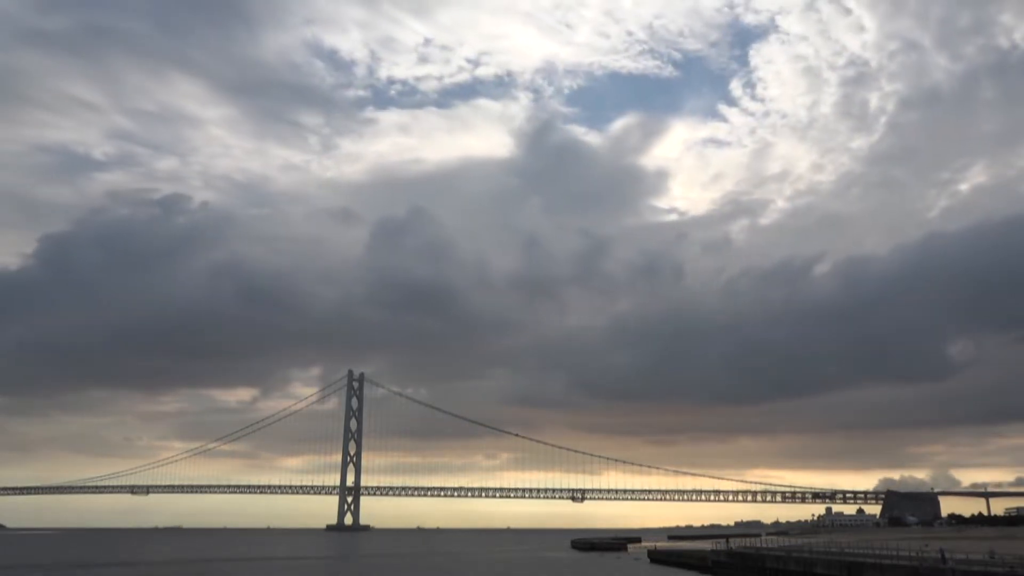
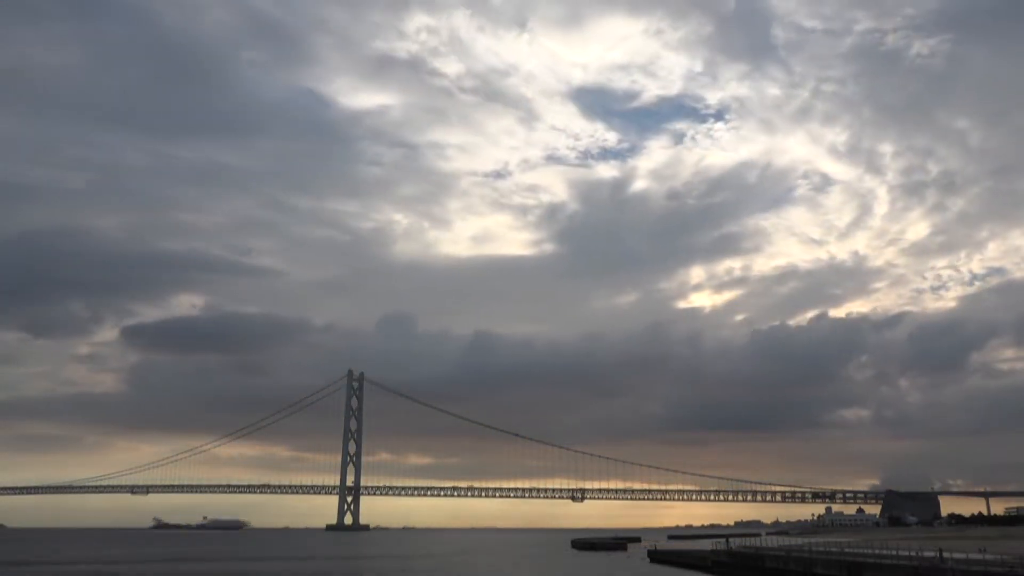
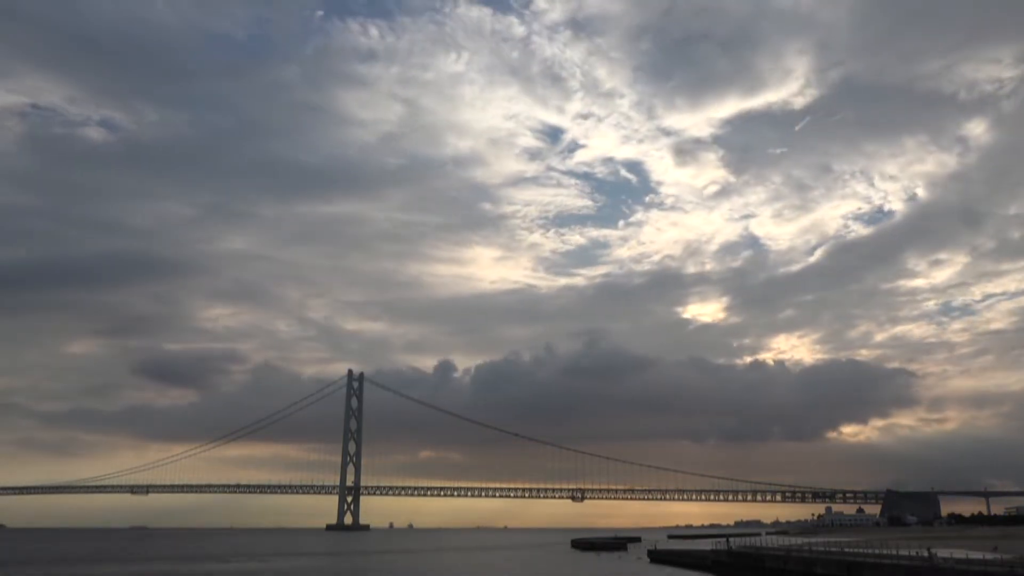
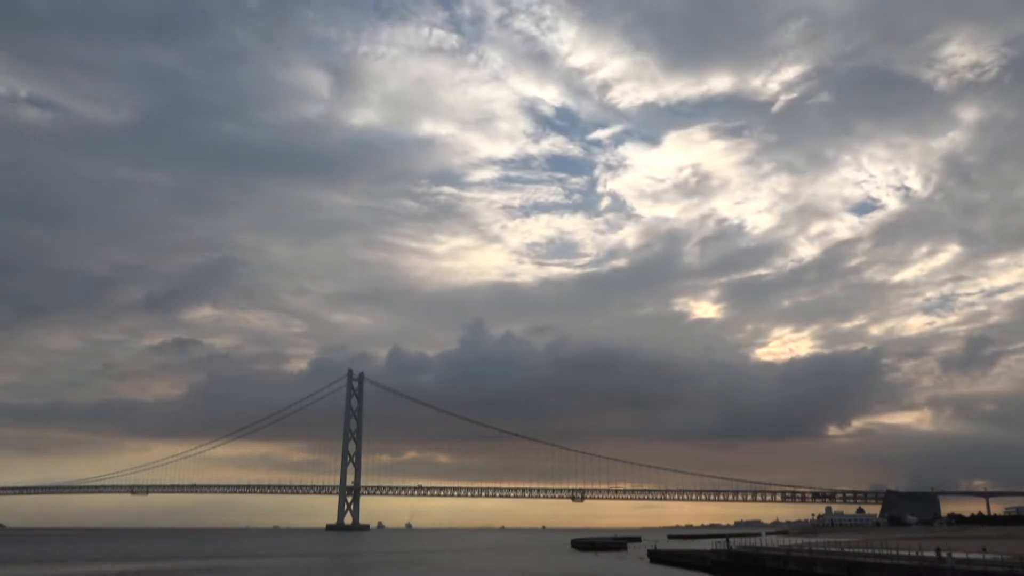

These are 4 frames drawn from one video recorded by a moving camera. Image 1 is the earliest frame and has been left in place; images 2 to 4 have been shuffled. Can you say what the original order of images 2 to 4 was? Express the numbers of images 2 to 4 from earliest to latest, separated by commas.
2, 4, 3
